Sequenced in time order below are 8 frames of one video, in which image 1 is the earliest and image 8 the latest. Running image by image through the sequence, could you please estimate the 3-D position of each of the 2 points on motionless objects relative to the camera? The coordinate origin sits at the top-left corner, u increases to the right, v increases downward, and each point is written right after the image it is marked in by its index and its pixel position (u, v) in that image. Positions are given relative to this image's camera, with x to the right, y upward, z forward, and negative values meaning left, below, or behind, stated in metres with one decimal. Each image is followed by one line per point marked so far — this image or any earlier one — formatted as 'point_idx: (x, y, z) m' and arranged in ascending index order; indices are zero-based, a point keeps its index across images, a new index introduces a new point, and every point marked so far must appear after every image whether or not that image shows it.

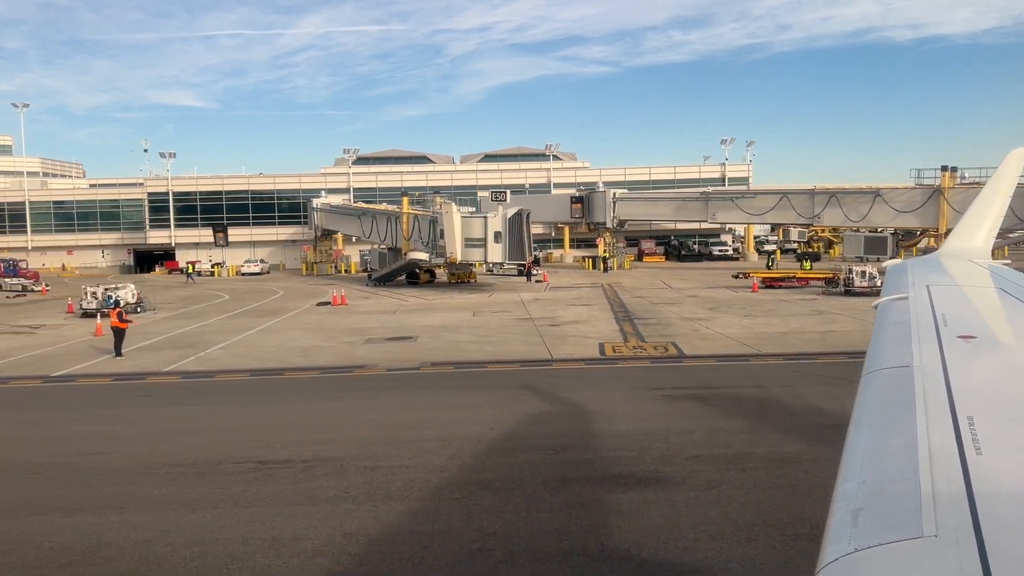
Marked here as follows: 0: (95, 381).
0: (-8.4, -1.9, +14.7) m
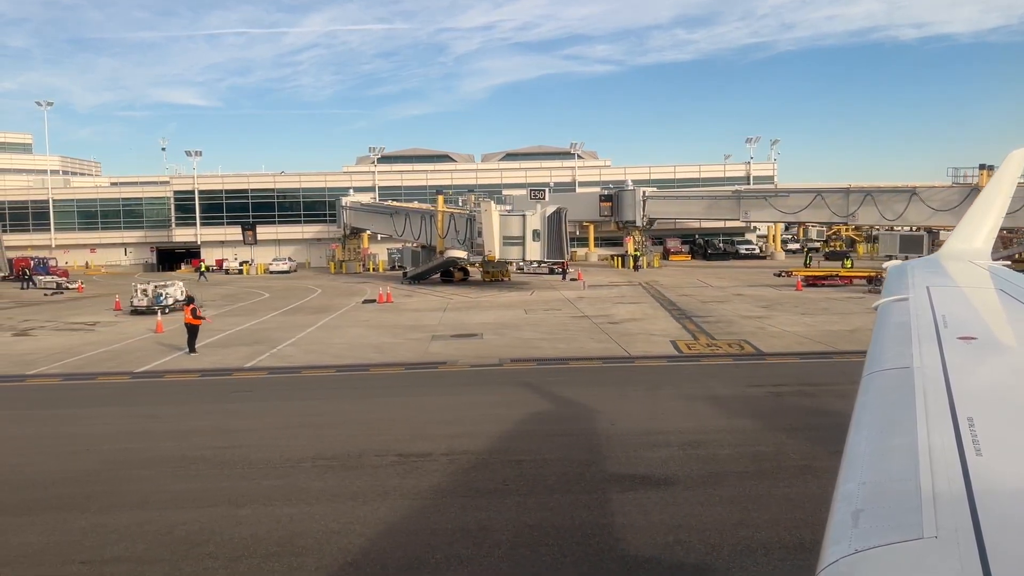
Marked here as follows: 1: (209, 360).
0: (-6.7, -1.8, +14.8) m
1: (-6.9, -1.7, +16.5) m
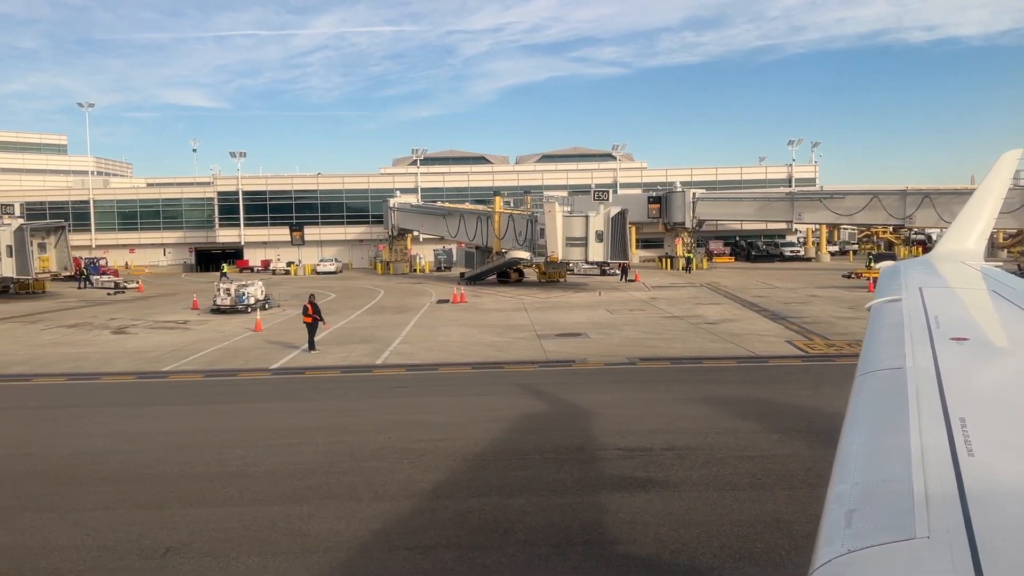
0: (-3.9, -1.8, +15.0) m
1: (-4.1, -1.6, +16.7) m
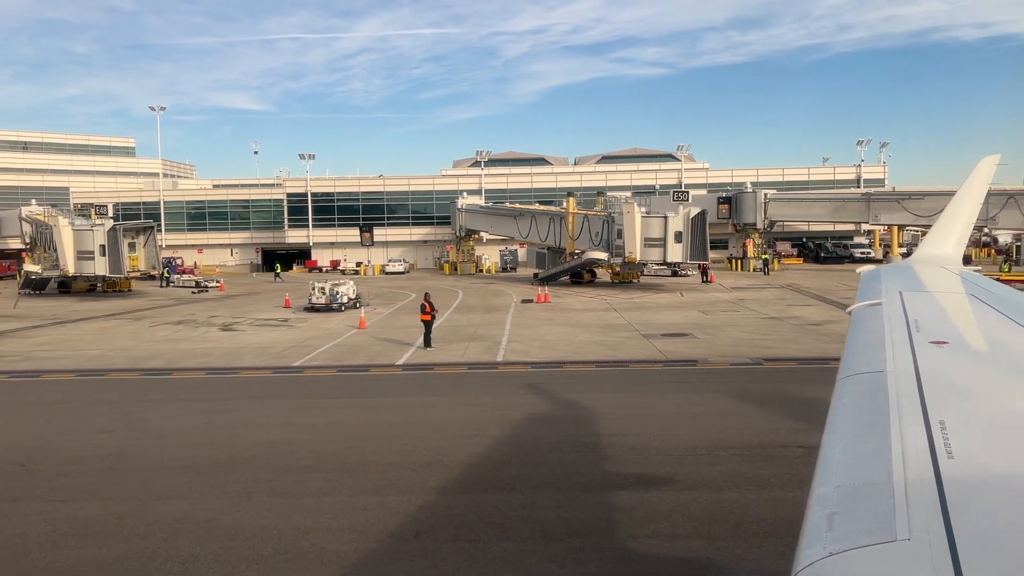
0: (-1.3, -1.8, +15.4) m
1: (-1.4, -1.6, +17.1) m
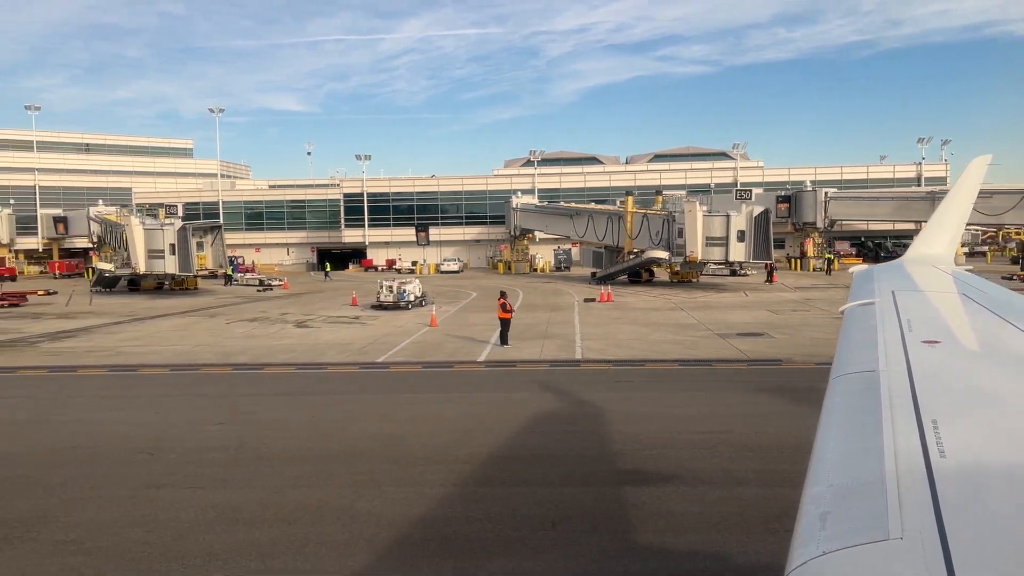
0: (+0.5, -1.8, +15.5) m
1: (+0.5, -1.6, +17.3) m
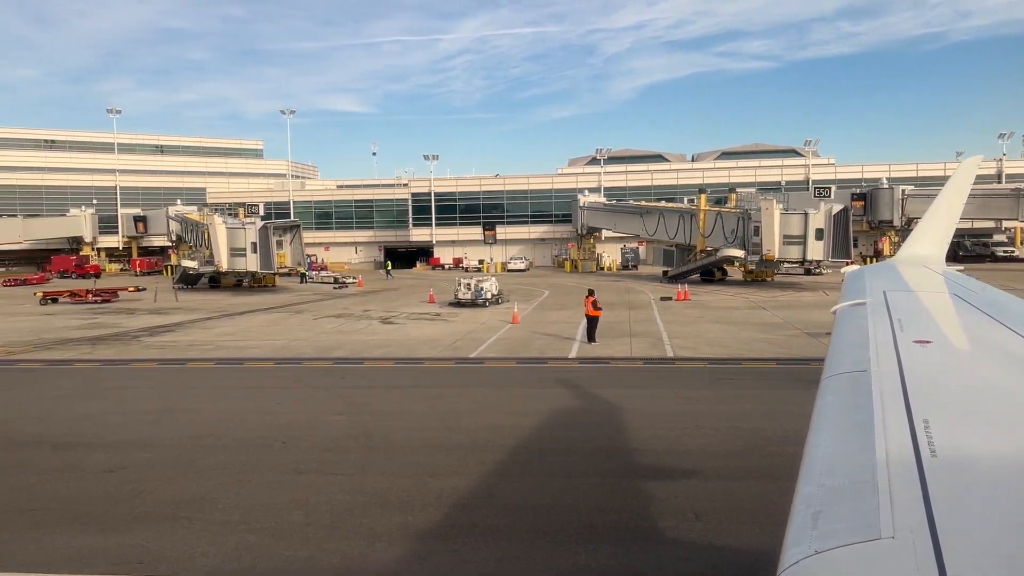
0: (+2.6, -1.7, +15.7) m
1: (+2.7, -1.5, +17.4) m
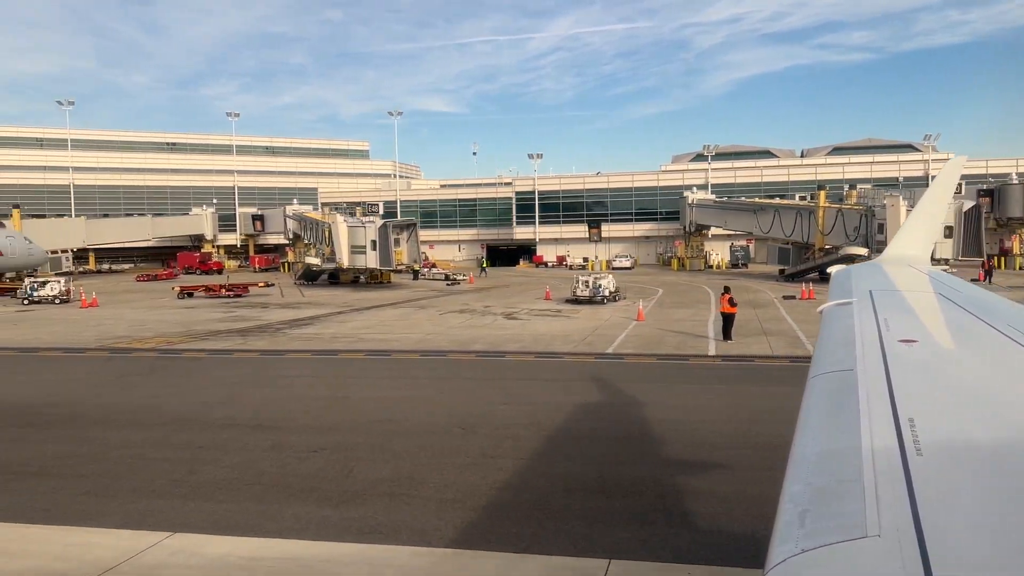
0: (+5.8, -1.7, +15.6) m
1: (+6.1, -1.5, +17.3) m
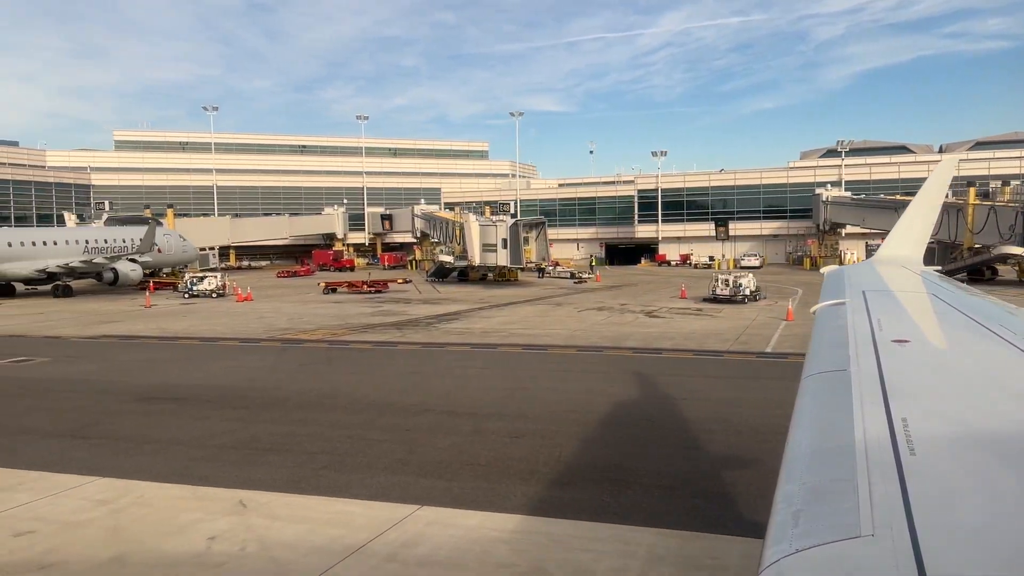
0: (+9.4, -1.7, +15.1) m
1: (+10.0, -1.5, +16.8) m
